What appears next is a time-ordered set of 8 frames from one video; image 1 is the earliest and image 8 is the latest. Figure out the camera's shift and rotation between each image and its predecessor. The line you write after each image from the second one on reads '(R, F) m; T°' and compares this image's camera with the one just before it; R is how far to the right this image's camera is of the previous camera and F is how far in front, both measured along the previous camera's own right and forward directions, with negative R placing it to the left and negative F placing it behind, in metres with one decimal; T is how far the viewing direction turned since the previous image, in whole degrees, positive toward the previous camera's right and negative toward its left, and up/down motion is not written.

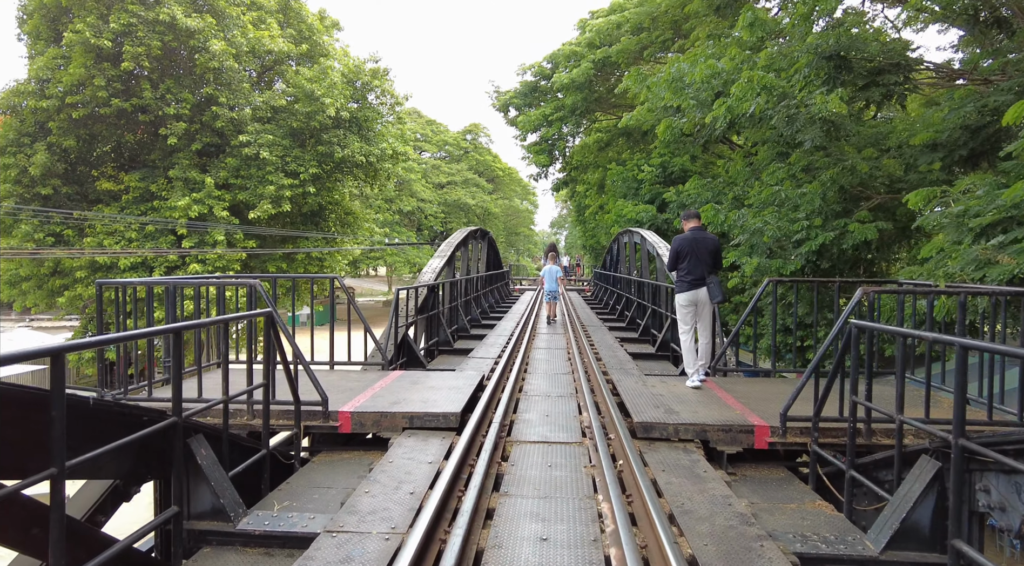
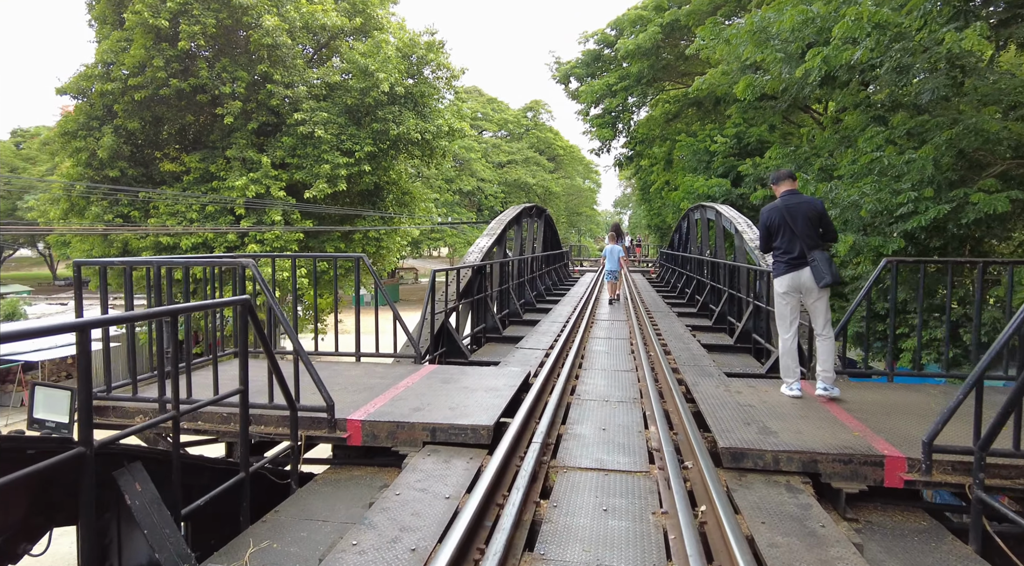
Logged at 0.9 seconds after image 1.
(+0.1, +0.8) m; -5°
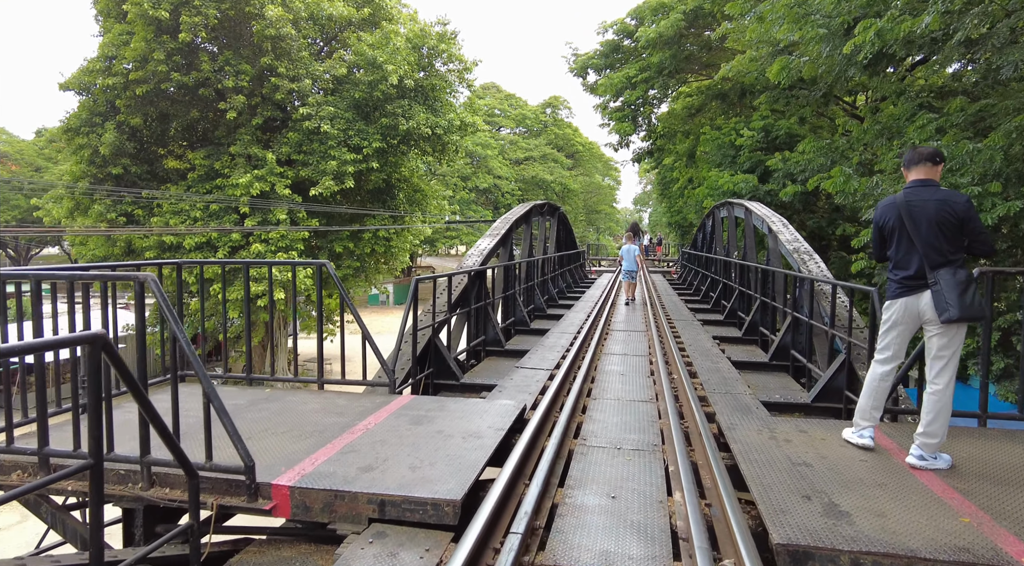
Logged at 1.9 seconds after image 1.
(+0.2, +0.8) m; -2°
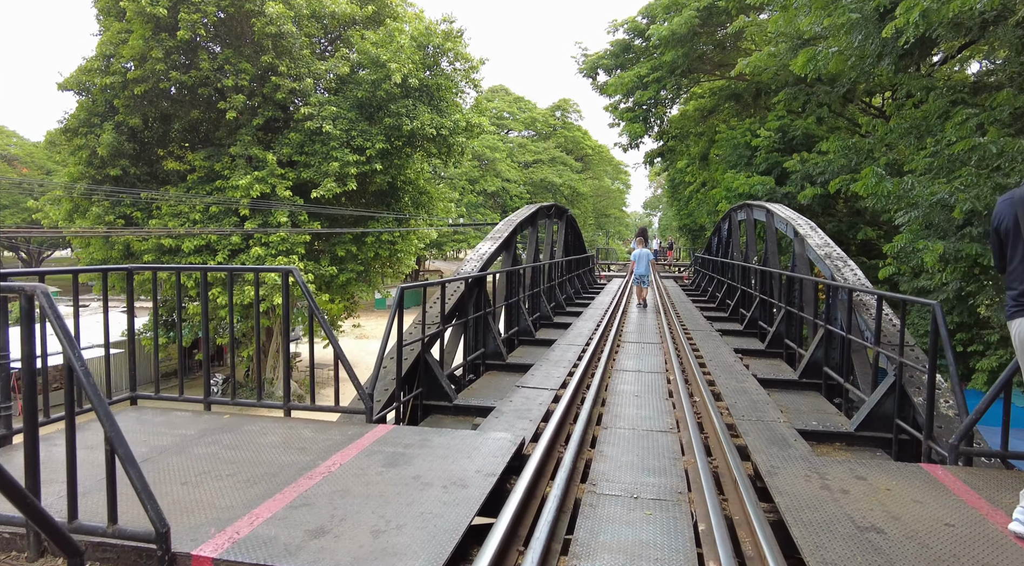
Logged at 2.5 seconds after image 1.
(+0.1, +0.6) m; -1°
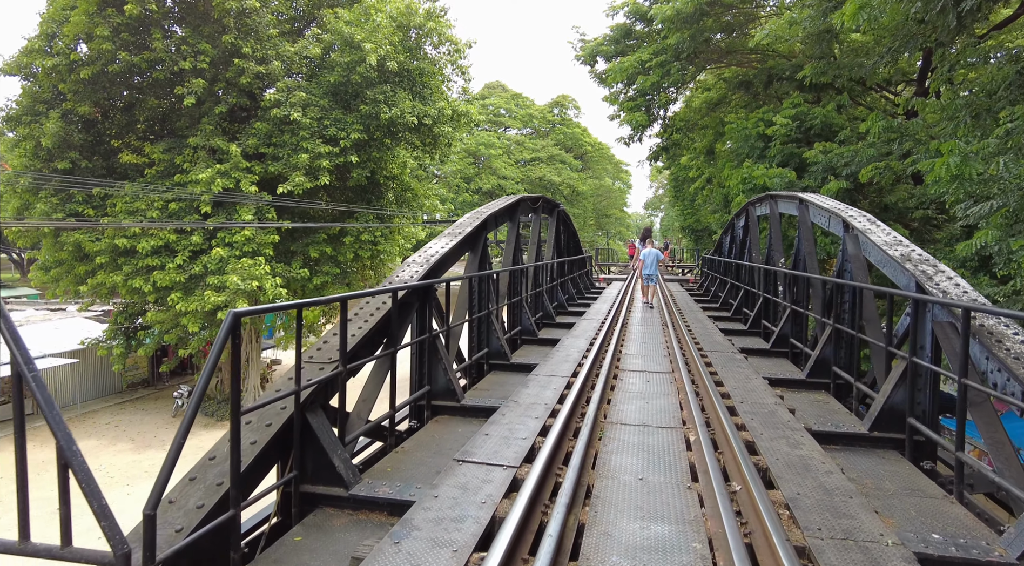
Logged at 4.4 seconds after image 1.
(+0.3, +1.6) m; 0°
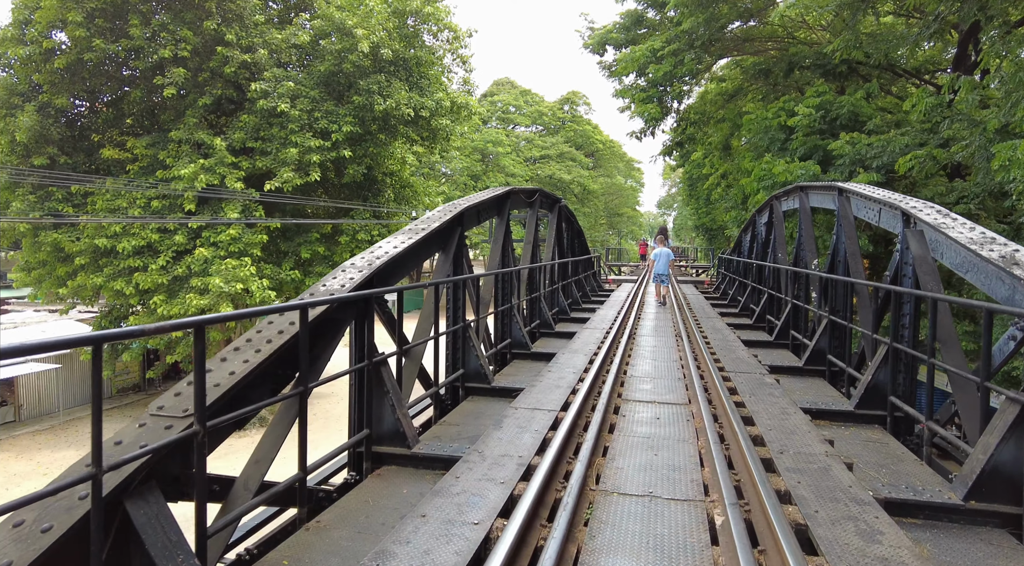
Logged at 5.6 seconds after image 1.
(+0.2, +1.0) m; -1°
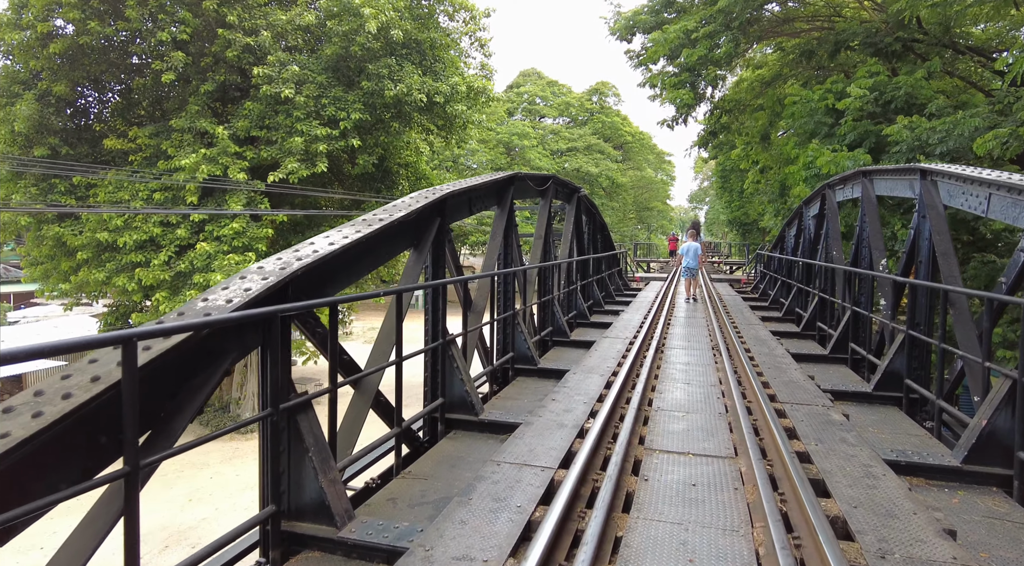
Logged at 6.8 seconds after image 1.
(+0.2, +1.1) m; -2°
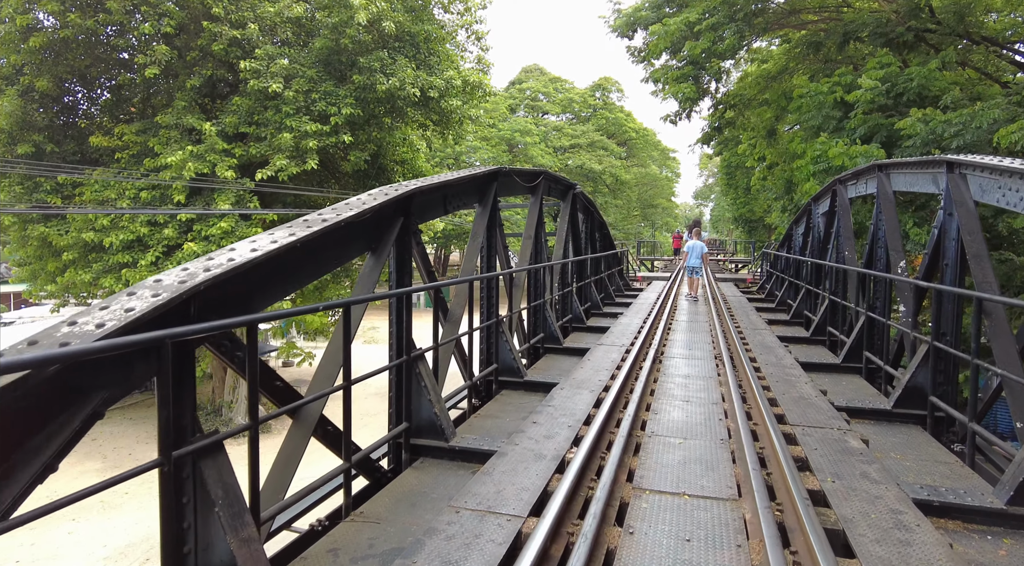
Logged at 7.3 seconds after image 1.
(+0.2, +0.5) m; 0°
